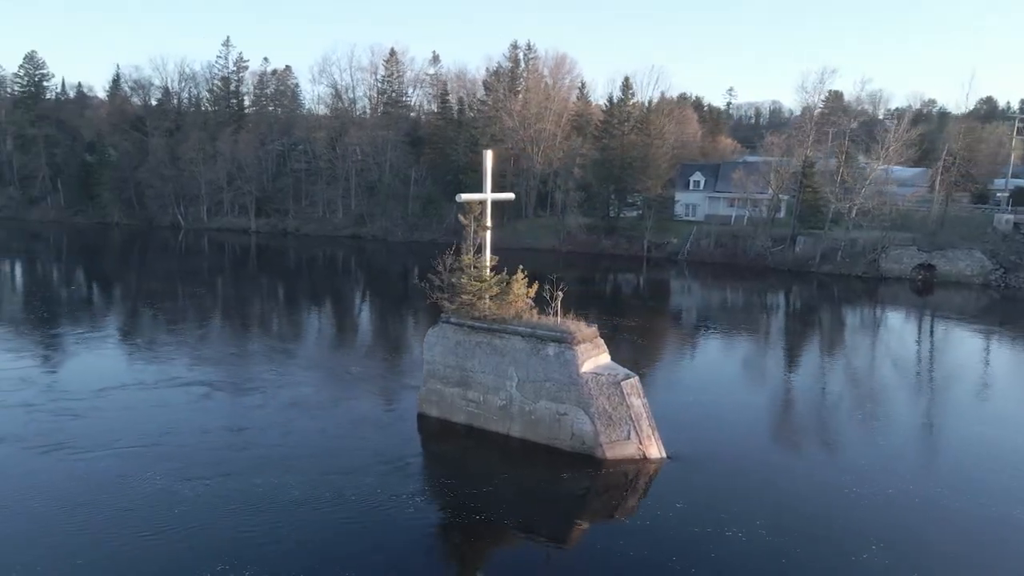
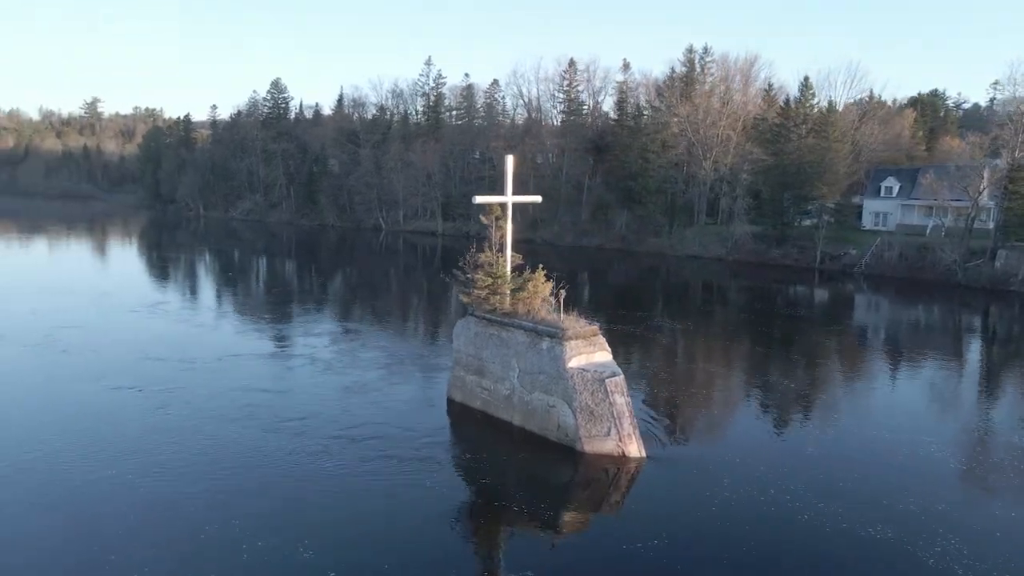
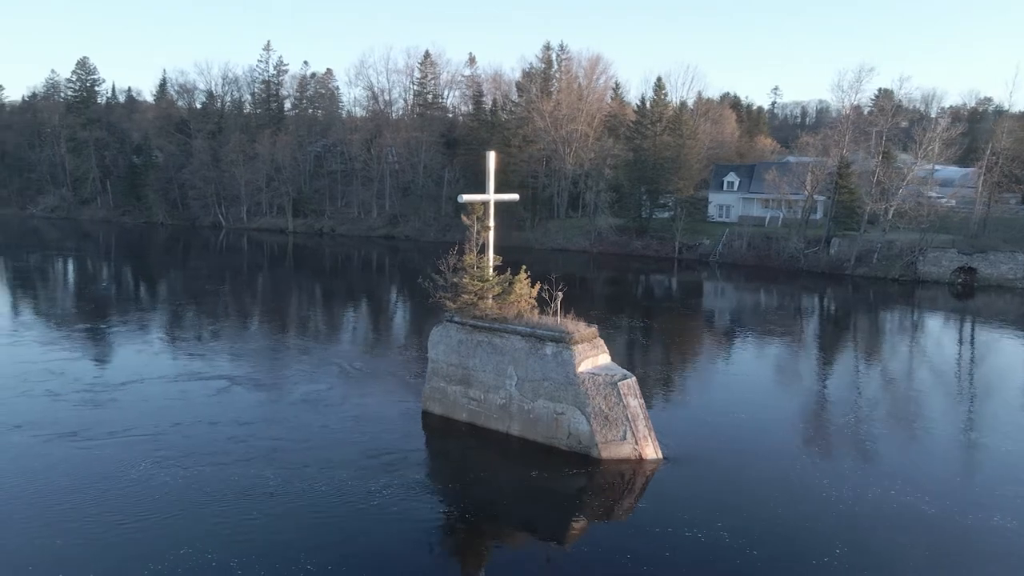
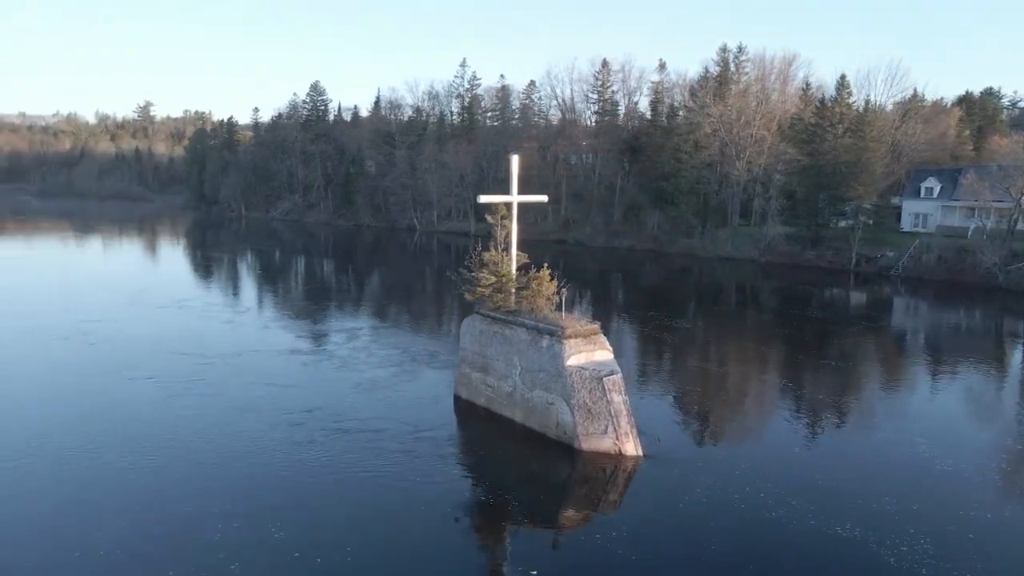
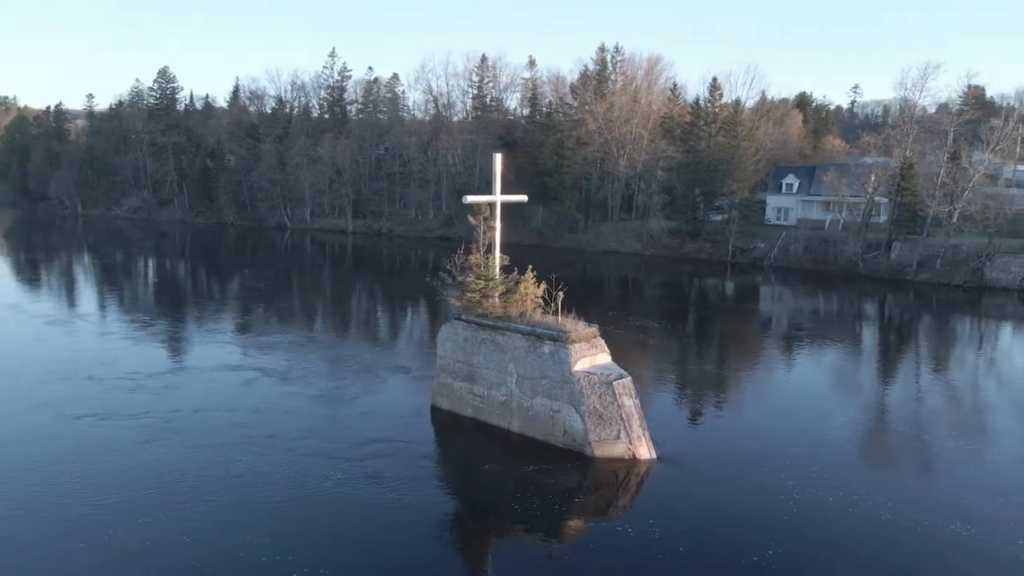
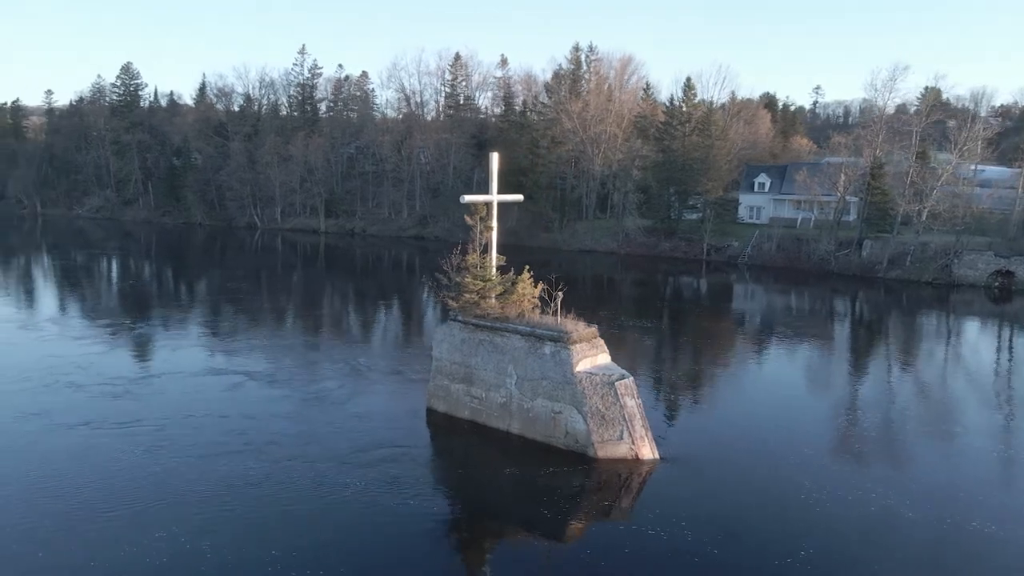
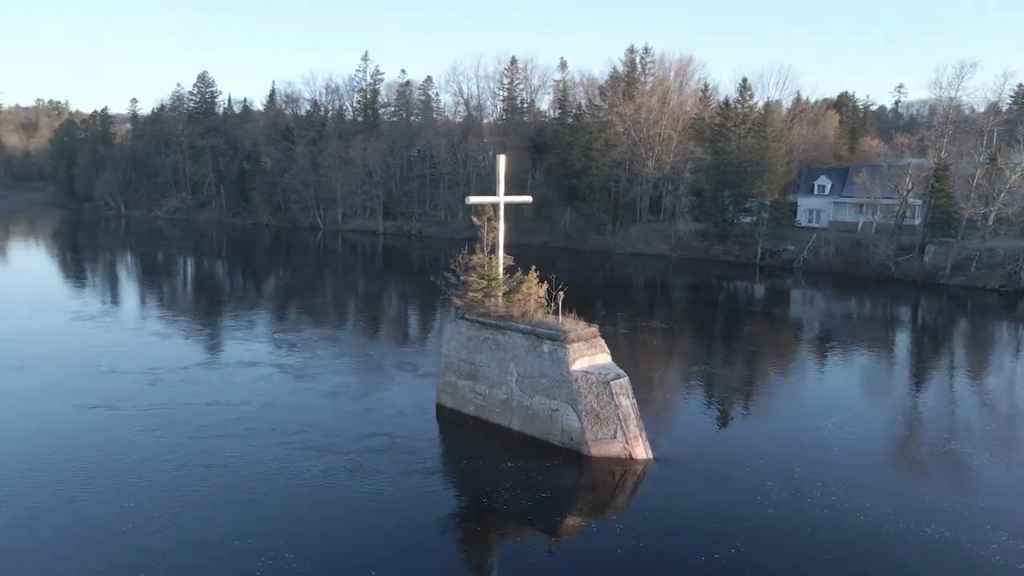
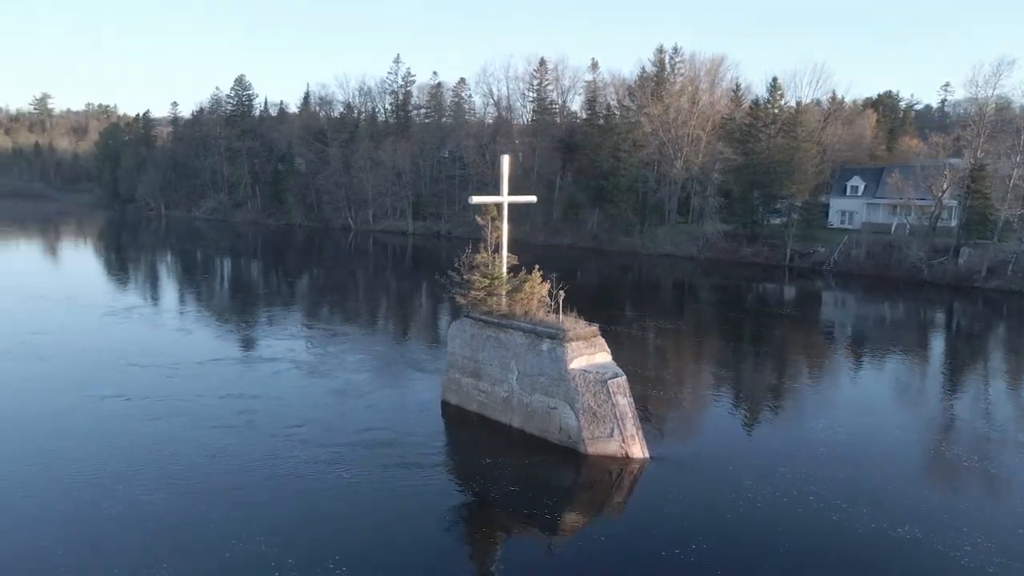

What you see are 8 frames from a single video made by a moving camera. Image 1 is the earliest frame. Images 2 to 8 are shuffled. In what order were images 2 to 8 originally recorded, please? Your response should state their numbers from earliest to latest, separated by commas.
3, 6, 5, 7, 8, 2, 4
